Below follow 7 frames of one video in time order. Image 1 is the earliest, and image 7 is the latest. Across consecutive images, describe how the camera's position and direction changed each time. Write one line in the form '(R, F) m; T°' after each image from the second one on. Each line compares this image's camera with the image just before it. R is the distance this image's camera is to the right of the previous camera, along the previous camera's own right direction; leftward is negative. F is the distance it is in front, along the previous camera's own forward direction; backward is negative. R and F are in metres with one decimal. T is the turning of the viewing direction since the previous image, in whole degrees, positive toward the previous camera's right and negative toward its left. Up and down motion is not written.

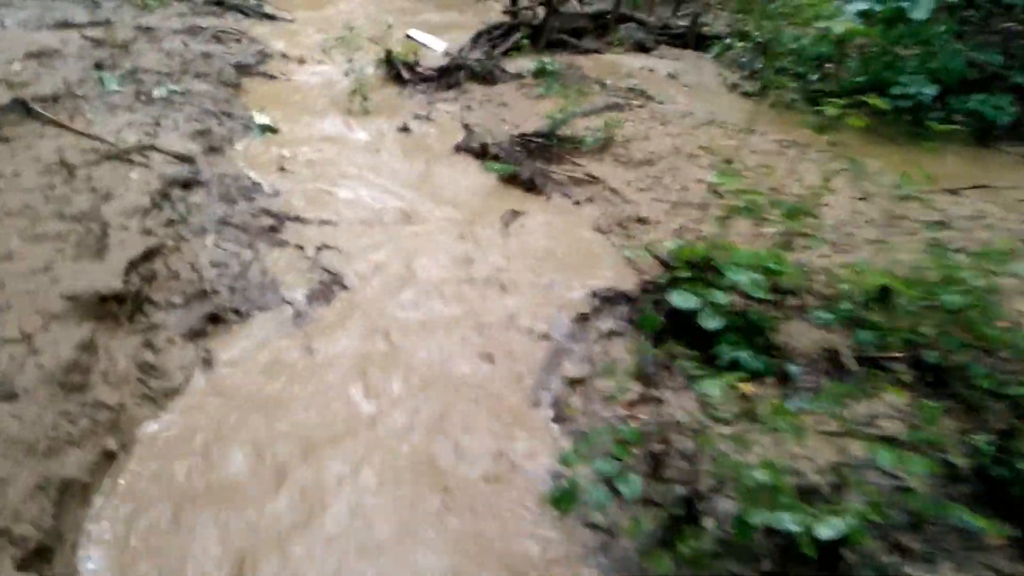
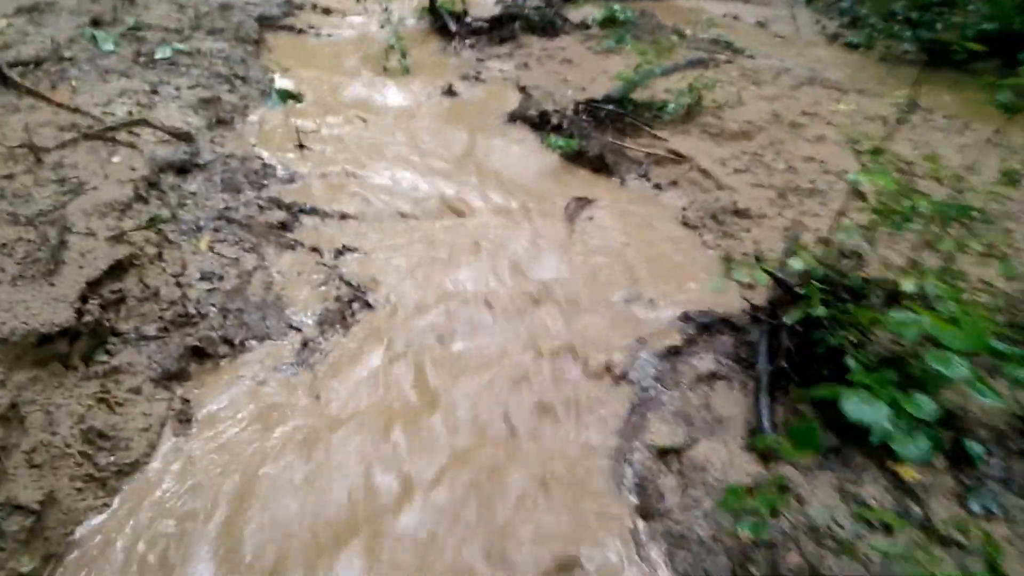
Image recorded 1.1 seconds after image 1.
(0.0, +1.0) m; -4°
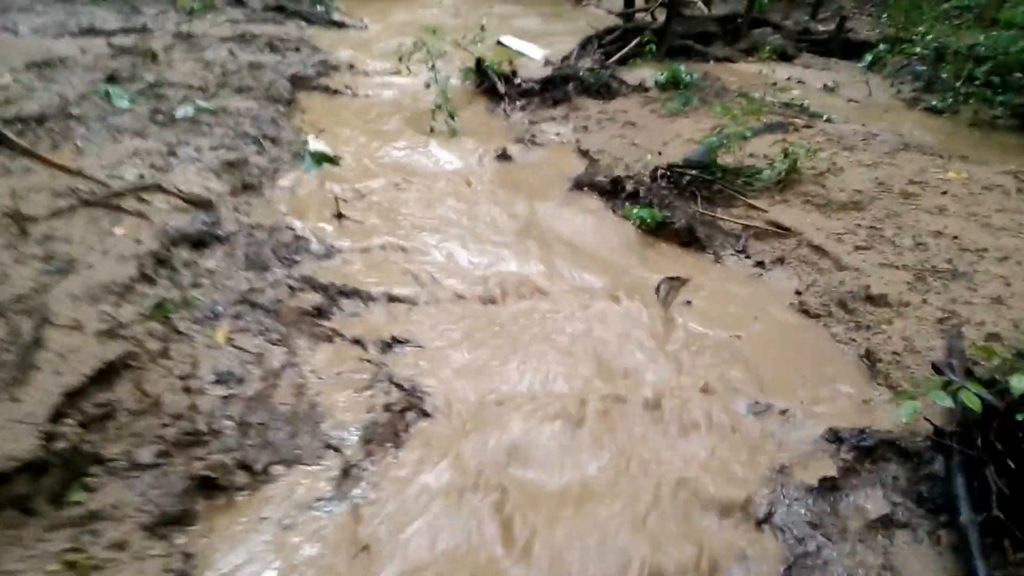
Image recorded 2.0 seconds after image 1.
(-0.3, +0.8) m; -1°
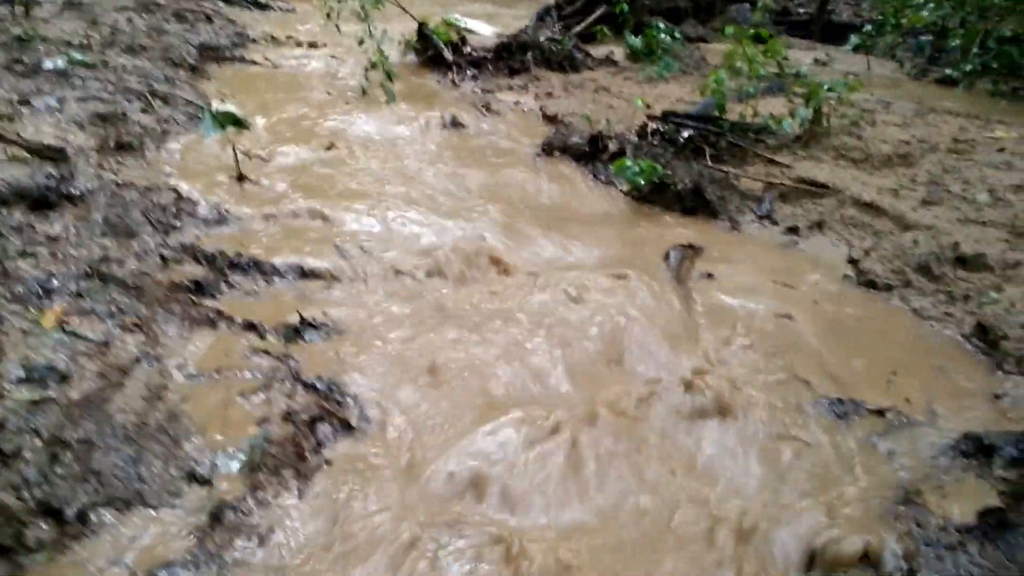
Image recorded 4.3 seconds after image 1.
(0.0, +1.0) m; +3°
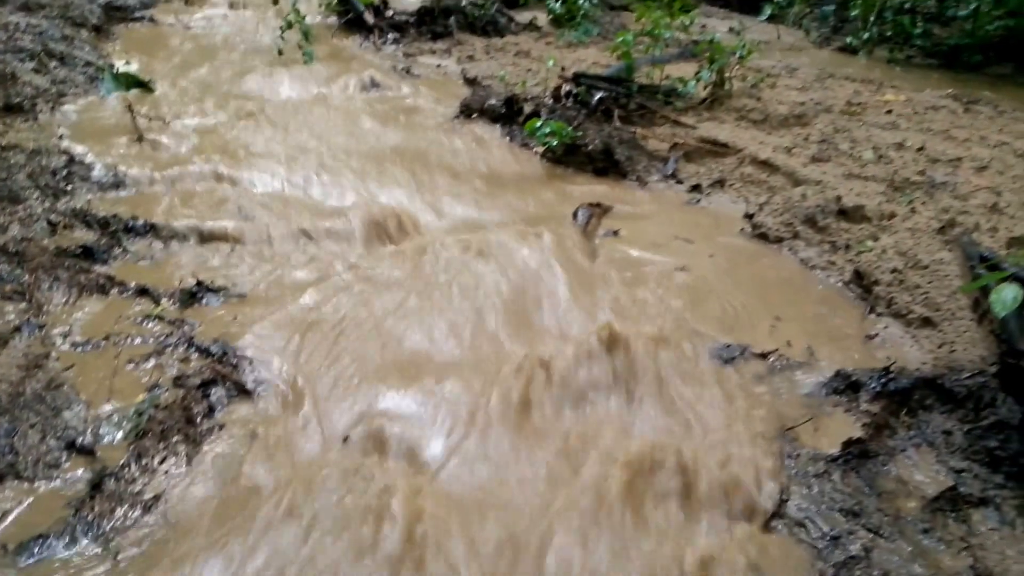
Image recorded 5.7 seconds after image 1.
(+0.1, -0.1) m; +5°
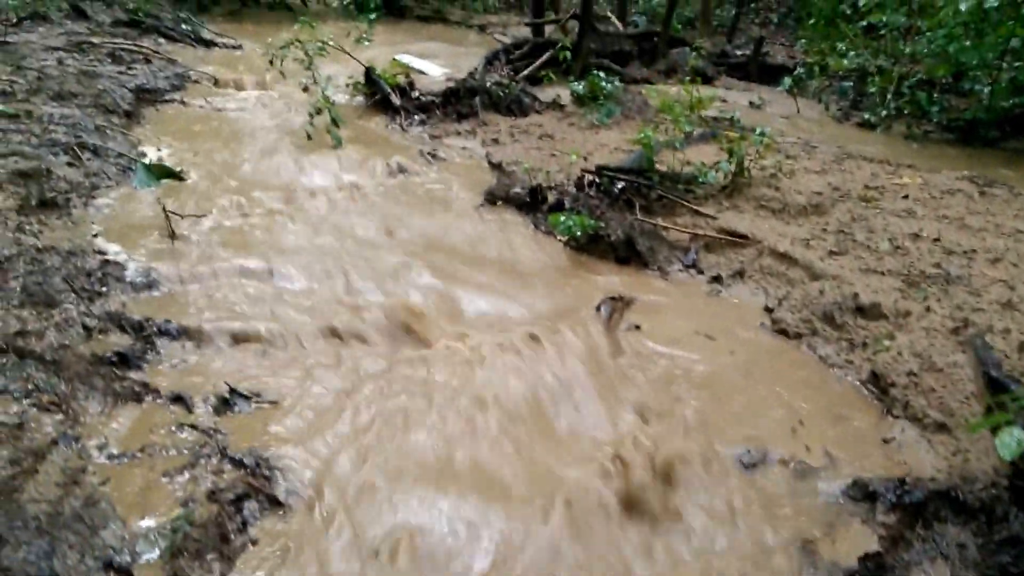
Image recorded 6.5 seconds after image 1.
(0.0, -0.1) m; -2°
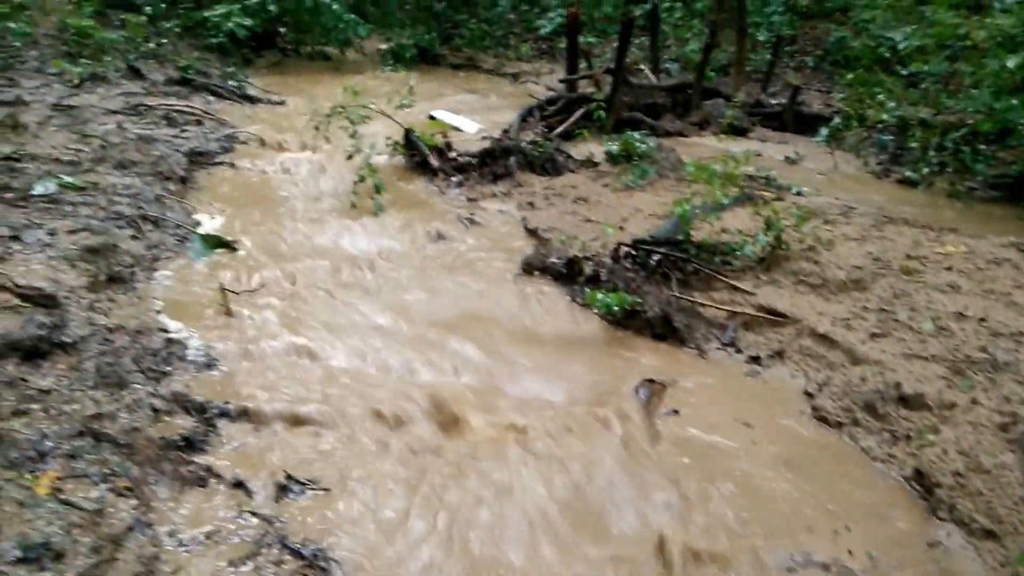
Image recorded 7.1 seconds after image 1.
(0.0, 0.0) m; -2°
